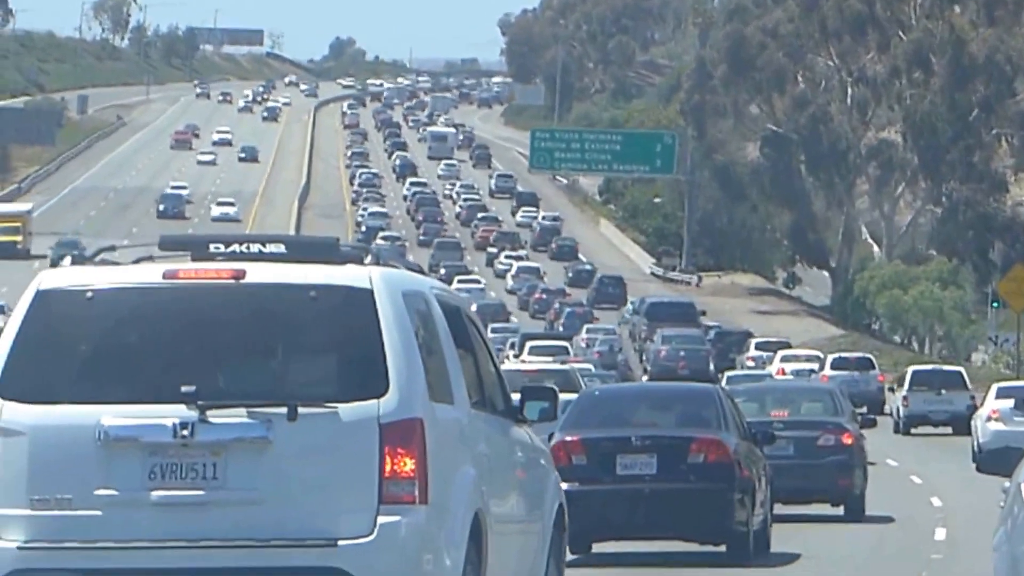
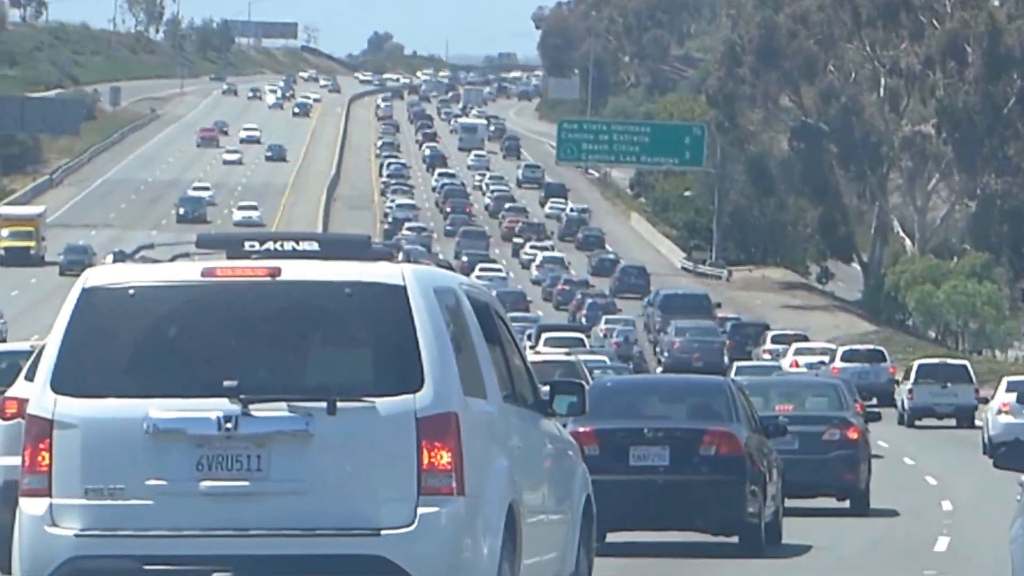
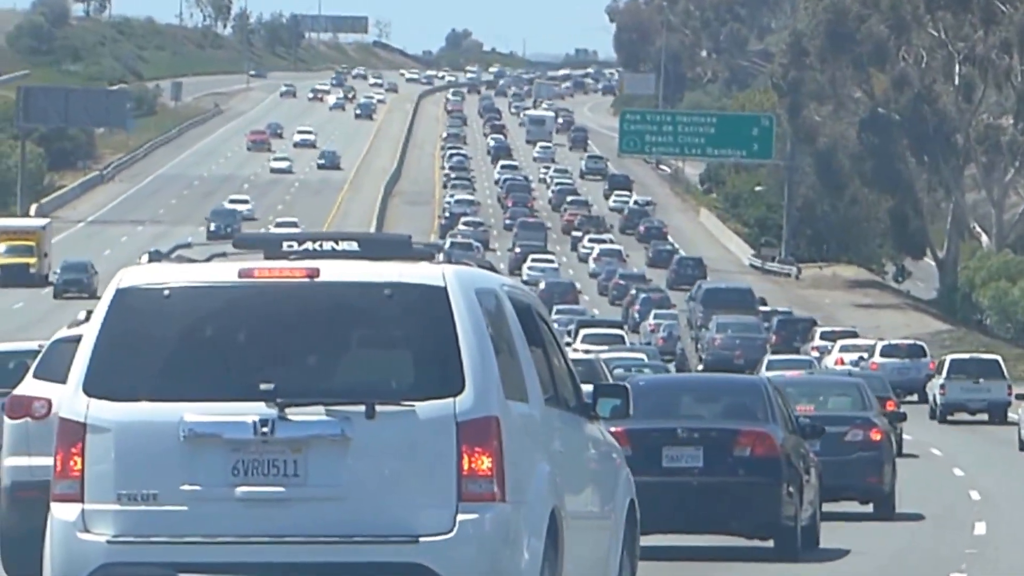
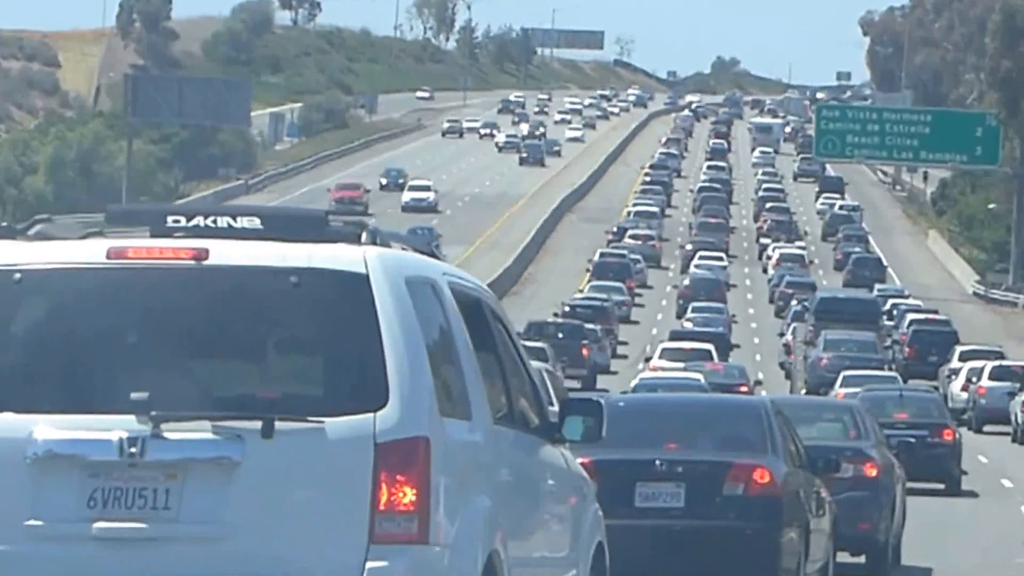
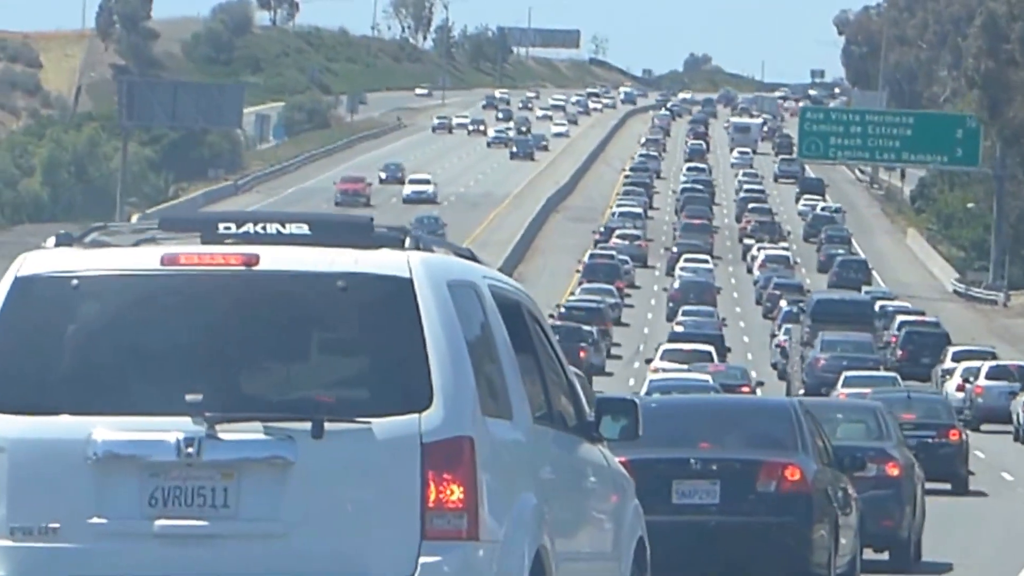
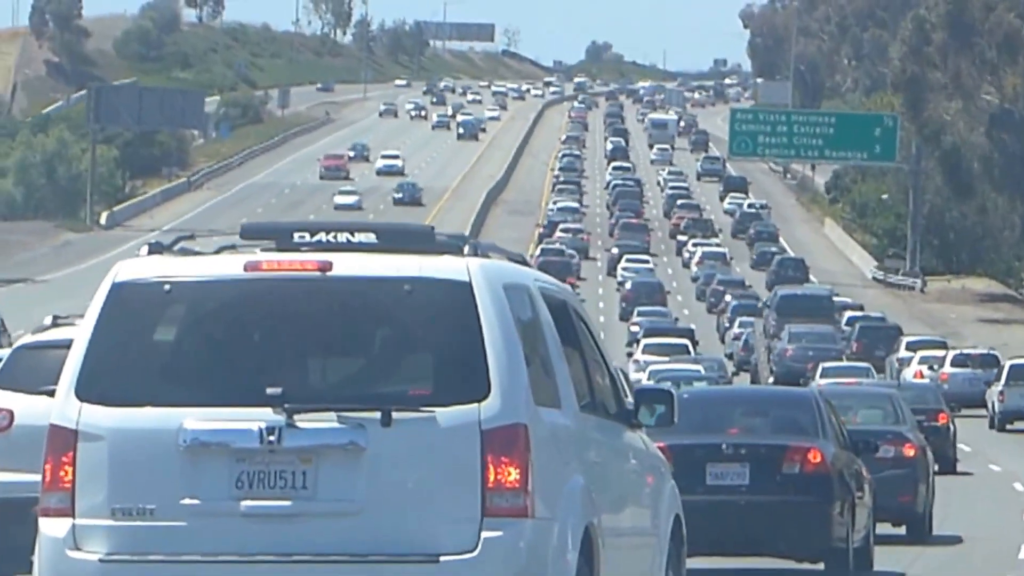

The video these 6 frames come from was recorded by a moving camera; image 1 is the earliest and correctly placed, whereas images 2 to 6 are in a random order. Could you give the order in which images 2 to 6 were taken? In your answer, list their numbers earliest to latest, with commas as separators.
2, 3, 6, 5, 4
